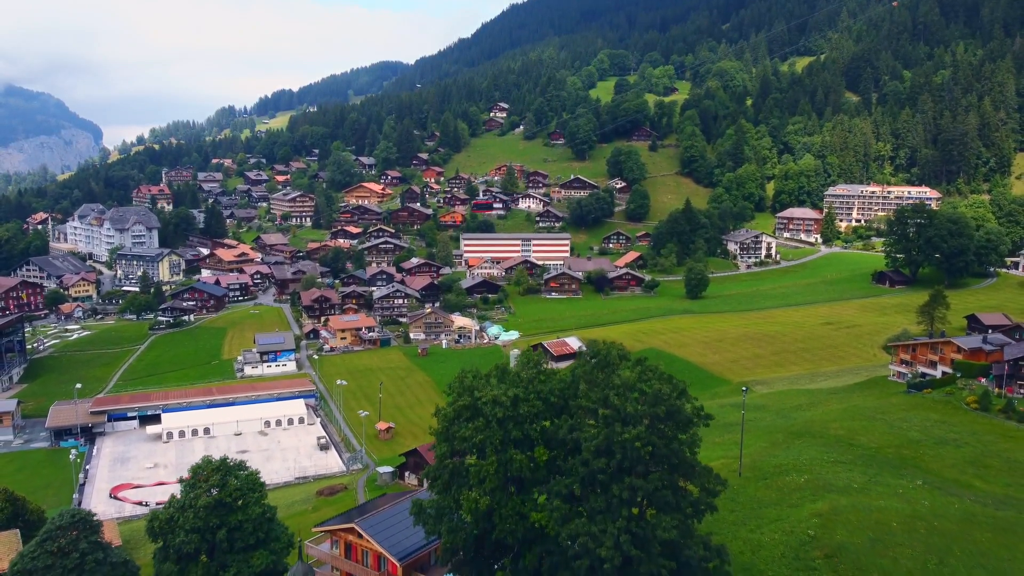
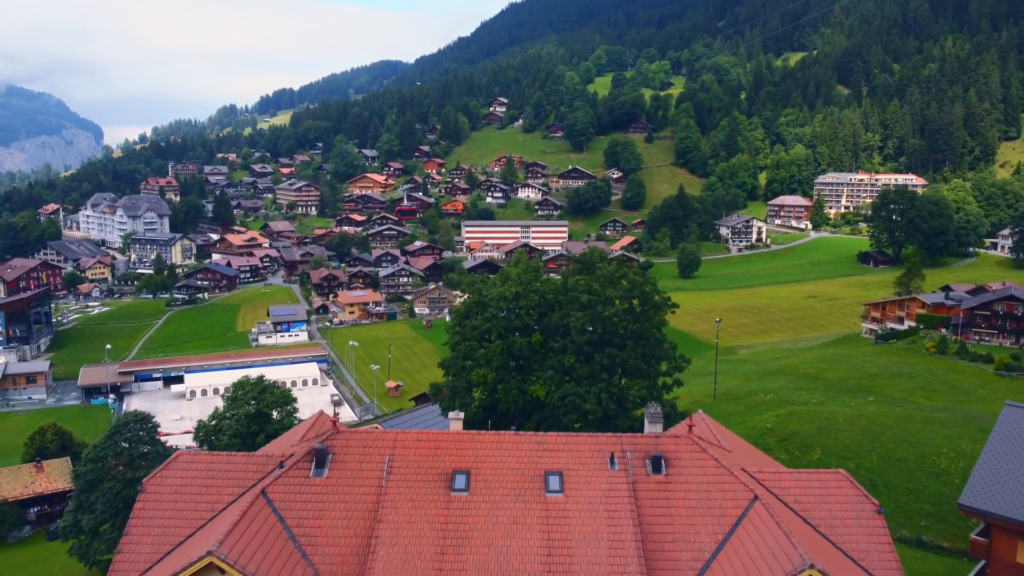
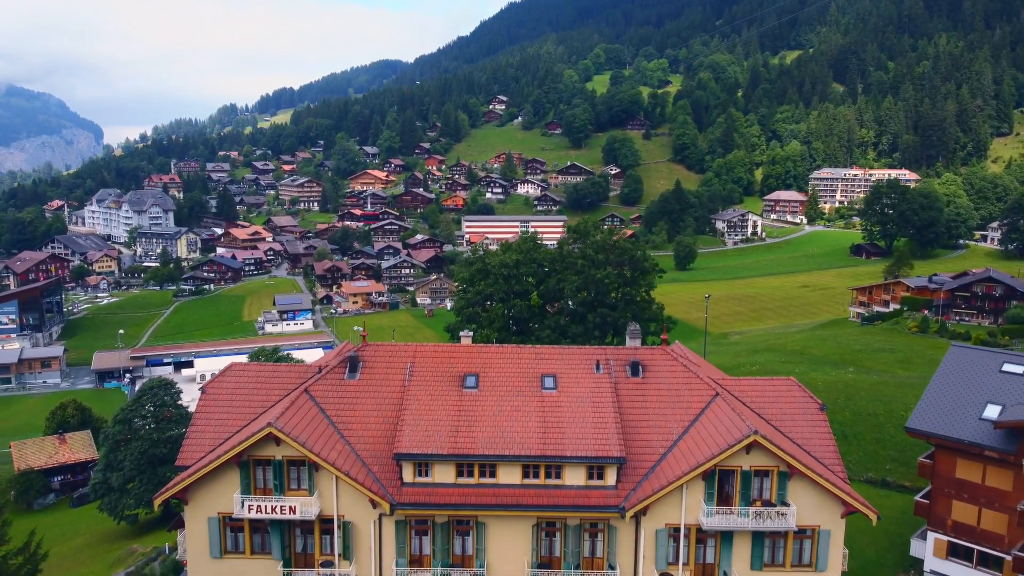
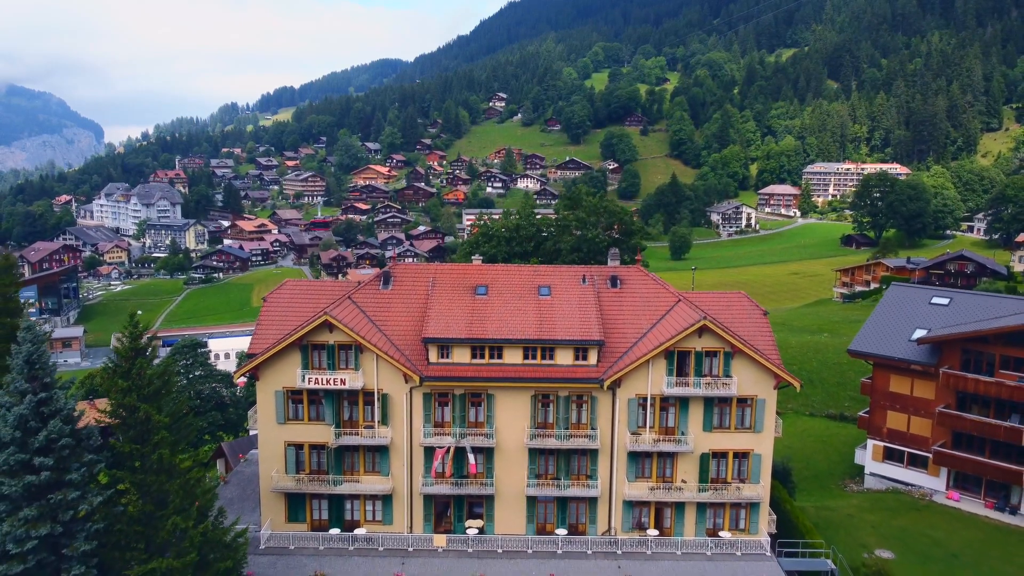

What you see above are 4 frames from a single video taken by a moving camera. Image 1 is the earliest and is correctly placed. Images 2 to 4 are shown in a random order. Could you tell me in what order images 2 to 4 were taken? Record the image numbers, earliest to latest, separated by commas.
2, 3, 4
